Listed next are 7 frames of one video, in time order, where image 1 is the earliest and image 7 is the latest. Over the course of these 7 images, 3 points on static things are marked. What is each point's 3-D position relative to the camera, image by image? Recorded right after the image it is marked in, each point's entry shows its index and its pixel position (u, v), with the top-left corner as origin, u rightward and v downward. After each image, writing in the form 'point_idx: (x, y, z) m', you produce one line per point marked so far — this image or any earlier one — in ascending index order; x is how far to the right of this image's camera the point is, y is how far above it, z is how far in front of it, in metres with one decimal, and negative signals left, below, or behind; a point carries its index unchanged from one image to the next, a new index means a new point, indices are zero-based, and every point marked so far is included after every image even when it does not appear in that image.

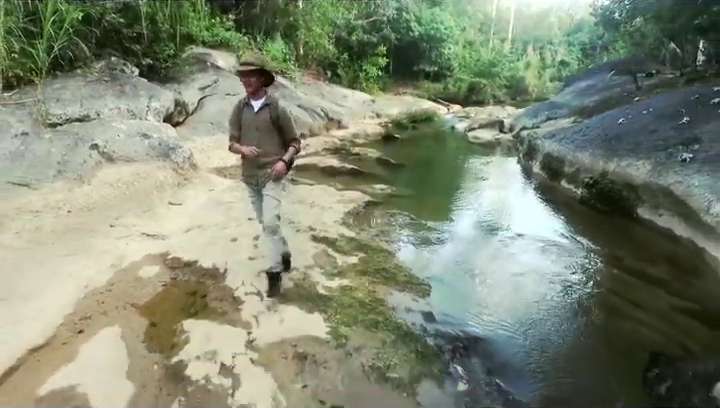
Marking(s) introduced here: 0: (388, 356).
0: (+0.2, -0.9, +2.6) m
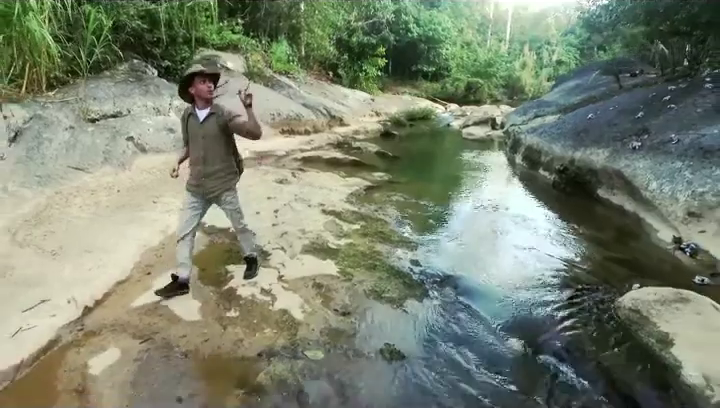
0: (+0.2, -0.7, +3.6) m
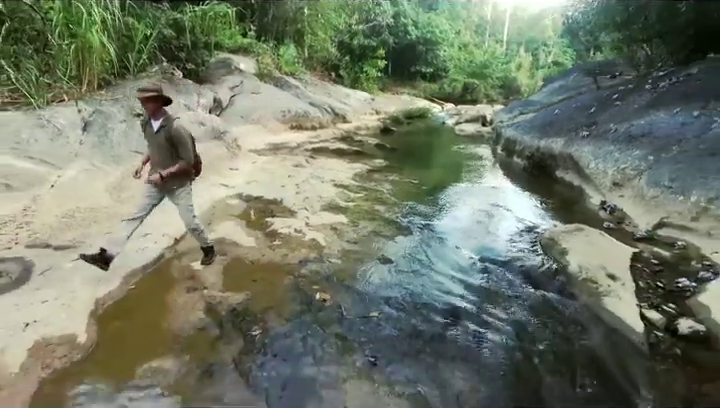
0: (+0.3, -0.3, +5.0) m
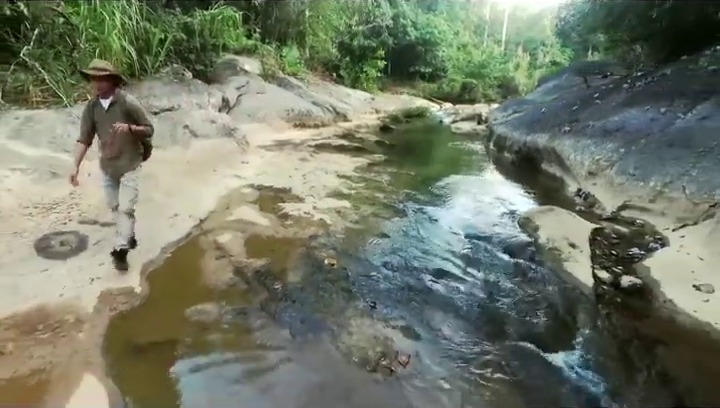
0: (+0.3, -0.1, +5.7) m
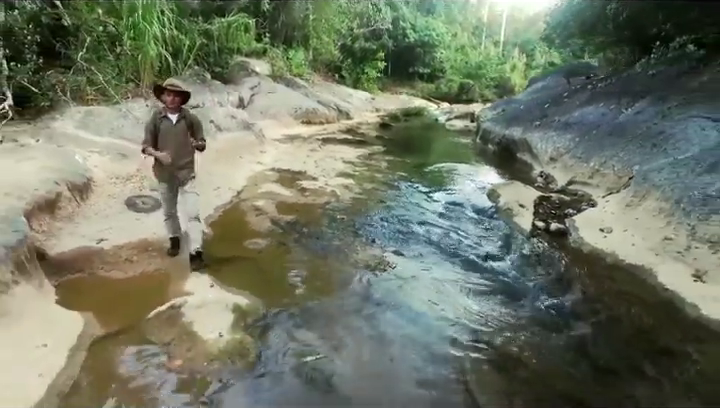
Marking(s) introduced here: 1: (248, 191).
0: (+0.3, +0.3, +7.1) m
1: (-1.8, +0.2, +6.9) m
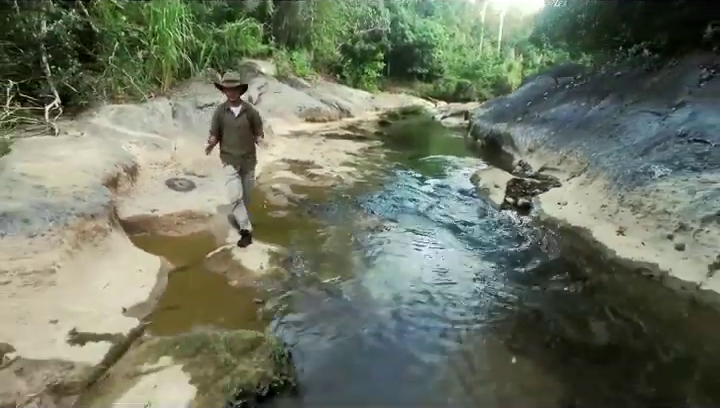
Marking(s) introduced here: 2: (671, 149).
0: (+0.4, +0.6, +8.2) m
1: (-1.8, +0.5, +8.0) m
2: (+4.0, +0.7, +5.5) m
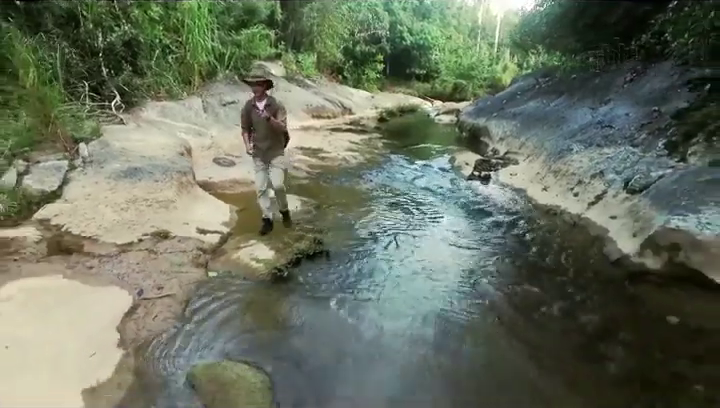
0: (+0.4, +1.1, +10.2) m
1: (-1.7, +1.0, +10.0) m
2: (+4.0, +1.3, +7.5) m
